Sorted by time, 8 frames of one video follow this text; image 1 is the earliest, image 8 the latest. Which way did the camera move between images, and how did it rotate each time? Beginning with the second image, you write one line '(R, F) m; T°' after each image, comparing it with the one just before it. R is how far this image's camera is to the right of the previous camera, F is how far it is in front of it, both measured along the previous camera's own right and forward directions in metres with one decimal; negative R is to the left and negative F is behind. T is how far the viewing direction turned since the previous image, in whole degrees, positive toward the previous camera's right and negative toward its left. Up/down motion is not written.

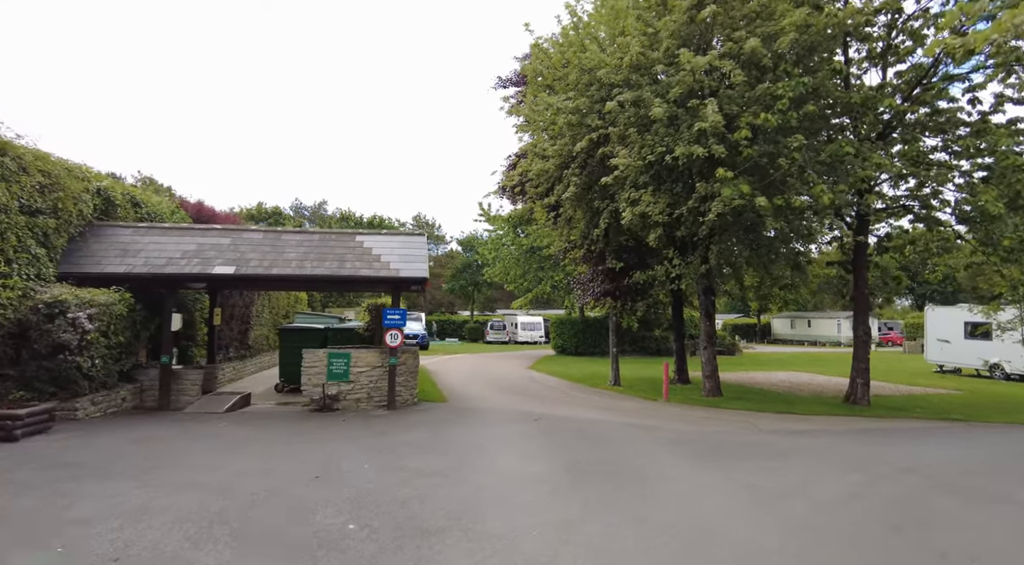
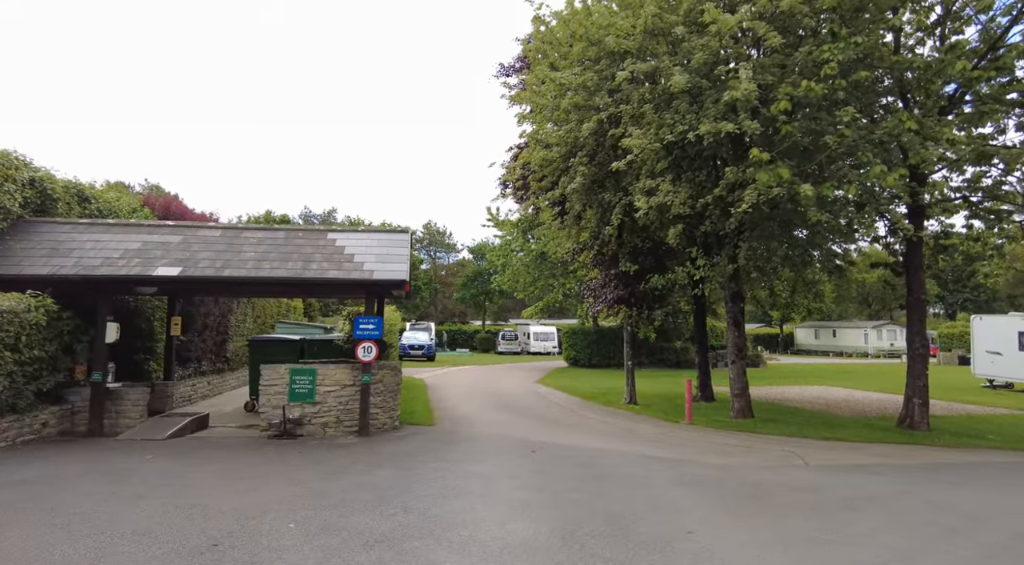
(+0.4, +2.0) m; -1°
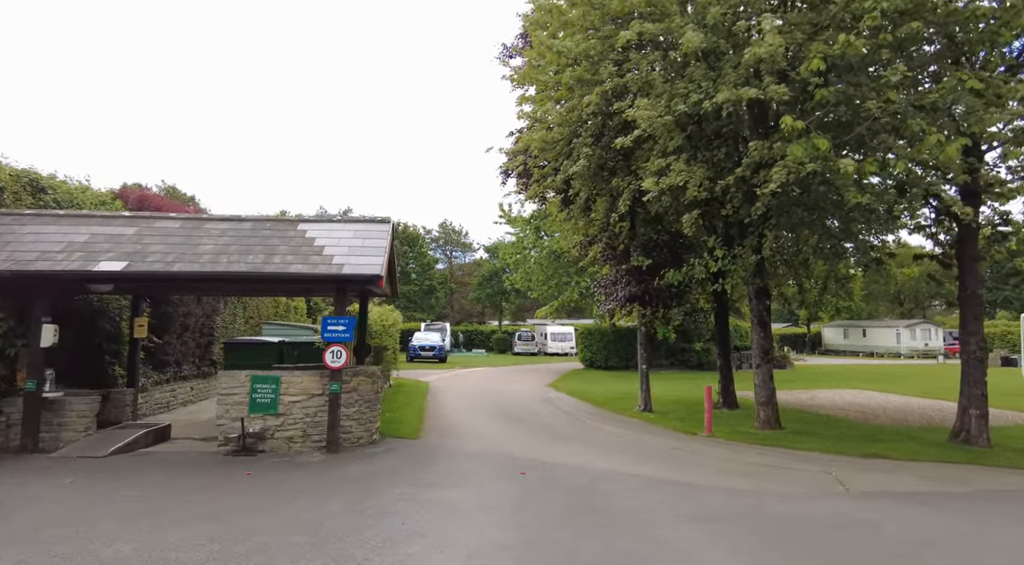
(+0.5, +1.4) m; -2°
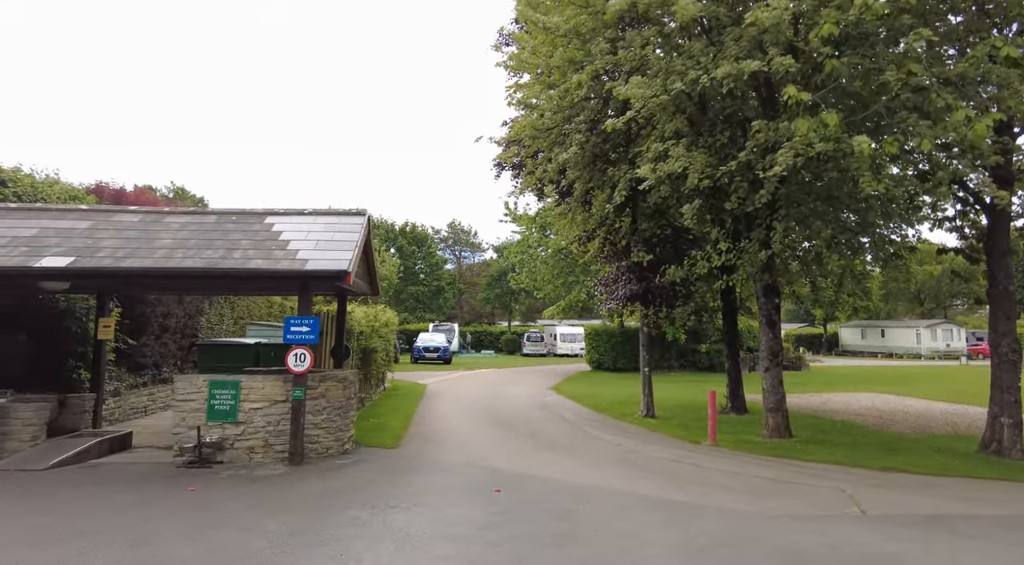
(+0.5, +0.9) m; -1°
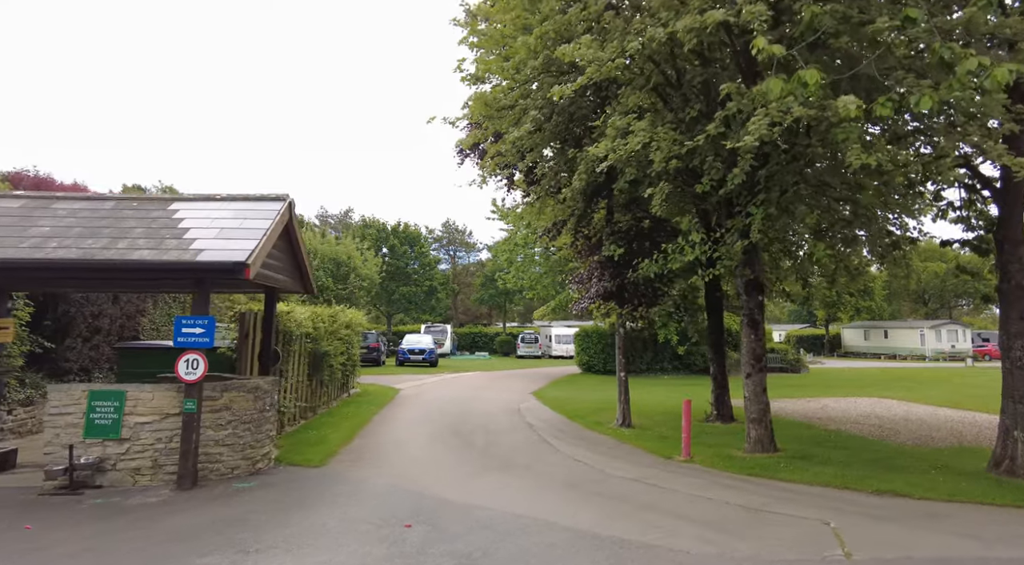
(+0.9, +1.3) m; 0°
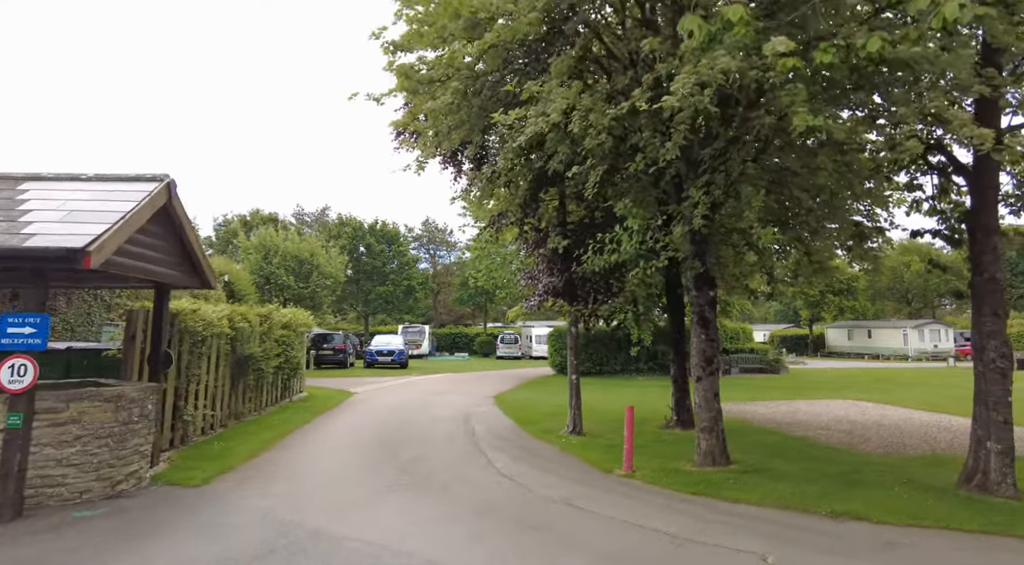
(+1.0, +1.1) m; +1°
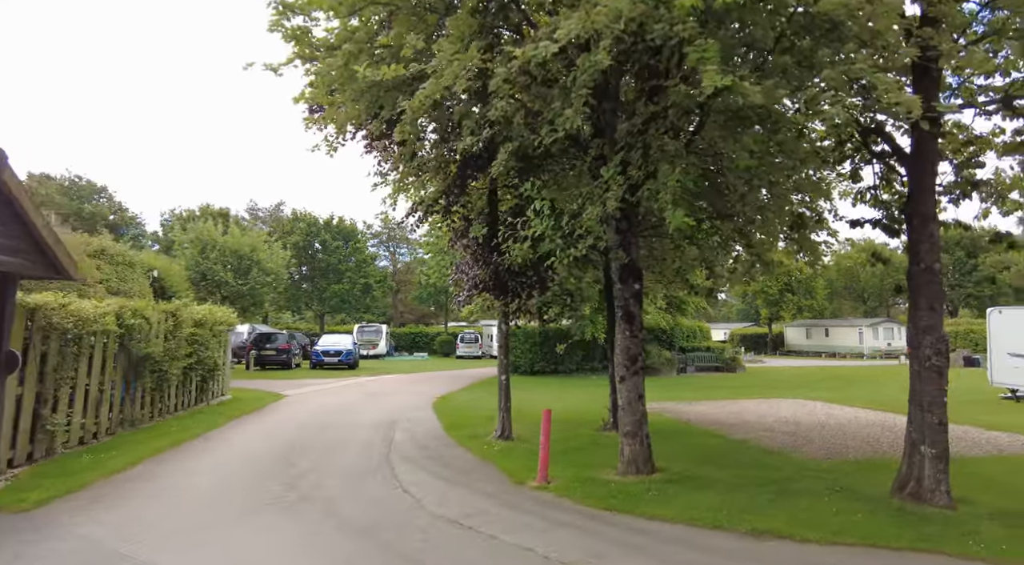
(+0.9, +0.9) m; +3°
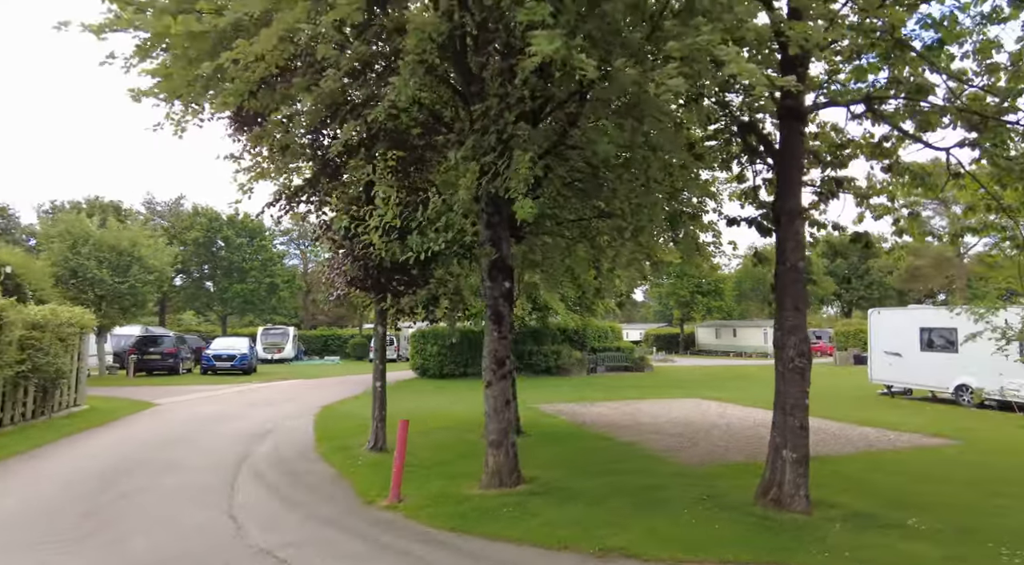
(+0.9, +0.7) m; +7°
